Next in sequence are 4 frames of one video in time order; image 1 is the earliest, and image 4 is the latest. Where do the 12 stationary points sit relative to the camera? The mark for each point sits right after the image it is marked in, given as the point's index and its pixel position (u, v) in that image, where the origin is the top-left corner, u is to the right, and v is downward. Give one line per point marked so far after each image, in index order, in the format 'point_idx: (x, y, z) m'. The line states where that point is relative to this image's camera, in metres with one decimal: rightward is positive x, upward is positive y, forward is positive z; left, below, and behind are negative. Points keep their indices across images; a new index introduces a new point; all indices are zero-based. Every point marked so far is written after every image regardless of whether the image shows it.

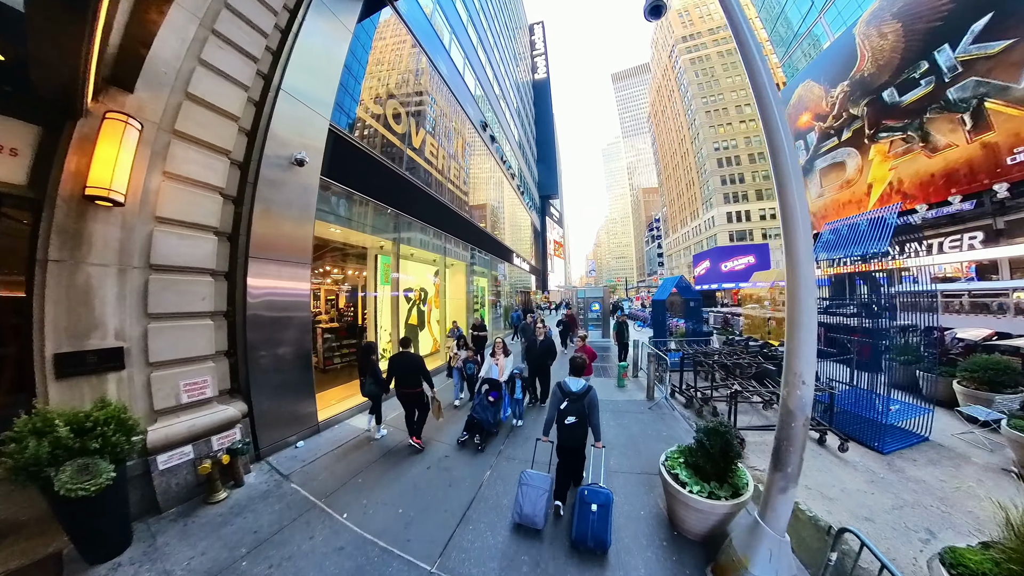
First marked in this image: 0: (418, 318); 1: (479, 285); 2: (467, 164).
0: (-3.2, -1.1, +10.1) m
1: (-1.6, +0.1, +15.0) m
2: (-2.0, +6.5, +15.3) m
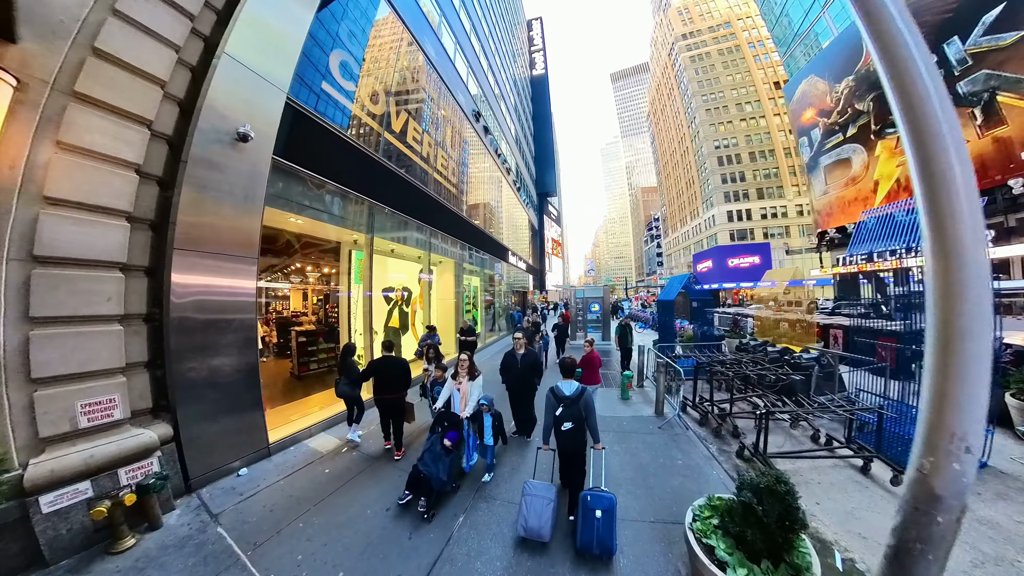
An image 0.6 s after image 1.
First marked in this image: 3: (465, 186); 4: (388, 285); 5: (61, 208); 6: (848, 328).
0: (-3.5, -1.0, +9.2) m
1: (-1.9, +0.2, +14.1) m
2: (-2.3, +6.5, +14.5) m
3: (-2.0, +5.0, +14.6) m
4: (-3.8, +0.1, +8.5) m
5: (-5.6, +1.0, +3.6) m
6: (+10.4, -1.2, +9.1) m
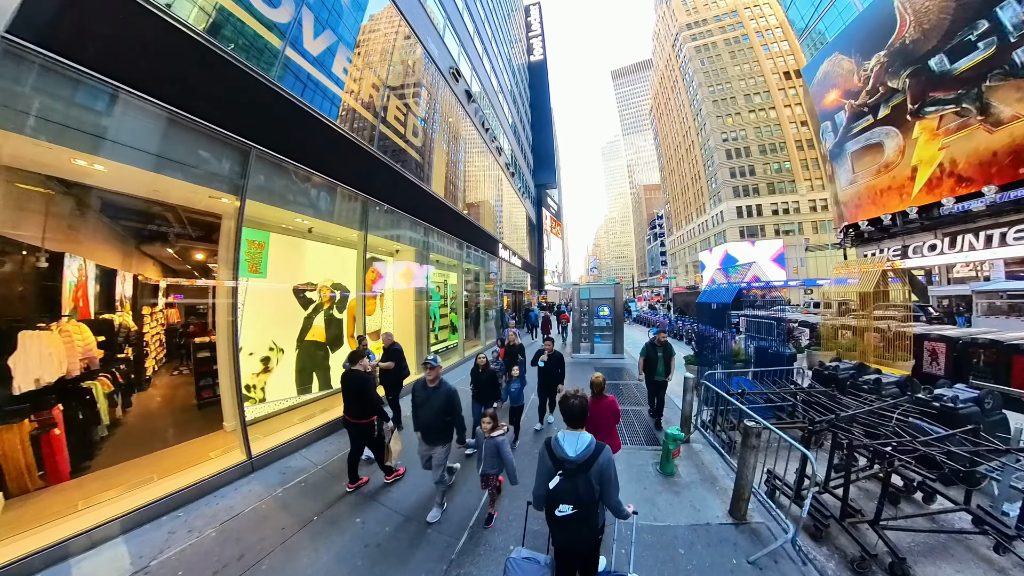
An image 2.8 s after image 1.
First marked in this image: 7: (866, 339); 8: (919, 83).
0: (-4.0, -1.0, +6.7) m
1: (-2.4, +0.2, +11.6) m
2: (-2.8, +6.6, +12.0) m
3: (-2.5, +5.1, +12.1) m
4: (-4.3, +0.2, +6.0) m
5: (-6.1, +1.1, +1.1) m
6: (+9.9, -1.2, +6.6) m
7: (+10.7, -1.6, +8.7) m
8: (+26.2, +13.3, +19.0) m
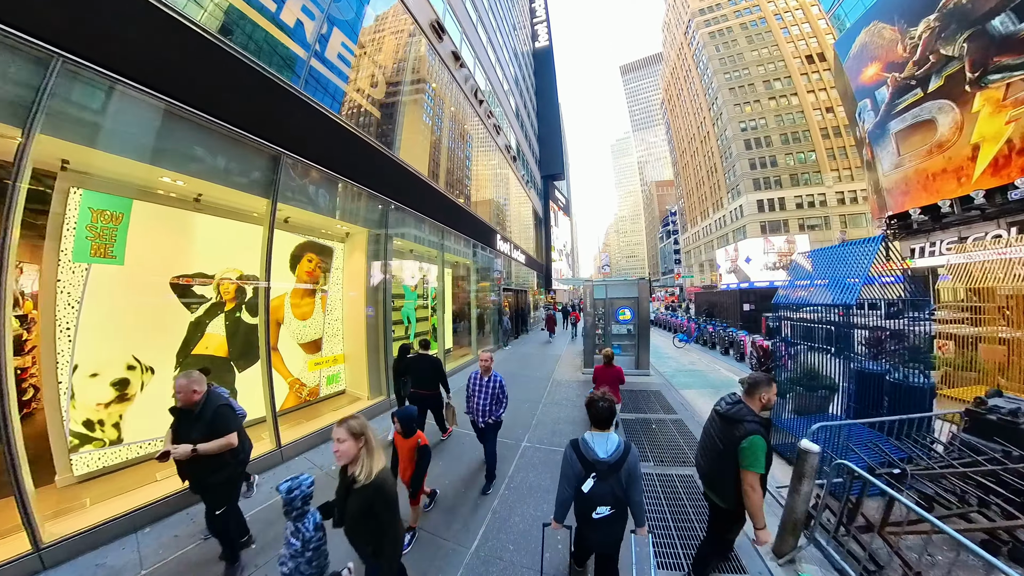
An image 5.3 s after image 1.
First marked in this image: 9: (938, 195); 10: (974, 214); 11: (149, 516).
0: (-4.3, -0.9, +5.0) m
1: (-2.6, +0.3, +9.9) m
2: (-3.0, +6.7, +10.2) m
3: (-2.7, +5.2, +10.4) m
4: (-4.6, +0.2, +4.3) m
5: (-6.6, +1.2, -0.5) m
6: (+9.6, -1.0, +4.5) m
7: (+10.4, -1.4, +6.6) m
8: (+26.3, +13.5, +16.5) m
9: (+27.8, +6.0, +19.3) m
10: (+29.1, +4.7, +18.6) m
11: (-3.9, -2.5, +3.2) m
